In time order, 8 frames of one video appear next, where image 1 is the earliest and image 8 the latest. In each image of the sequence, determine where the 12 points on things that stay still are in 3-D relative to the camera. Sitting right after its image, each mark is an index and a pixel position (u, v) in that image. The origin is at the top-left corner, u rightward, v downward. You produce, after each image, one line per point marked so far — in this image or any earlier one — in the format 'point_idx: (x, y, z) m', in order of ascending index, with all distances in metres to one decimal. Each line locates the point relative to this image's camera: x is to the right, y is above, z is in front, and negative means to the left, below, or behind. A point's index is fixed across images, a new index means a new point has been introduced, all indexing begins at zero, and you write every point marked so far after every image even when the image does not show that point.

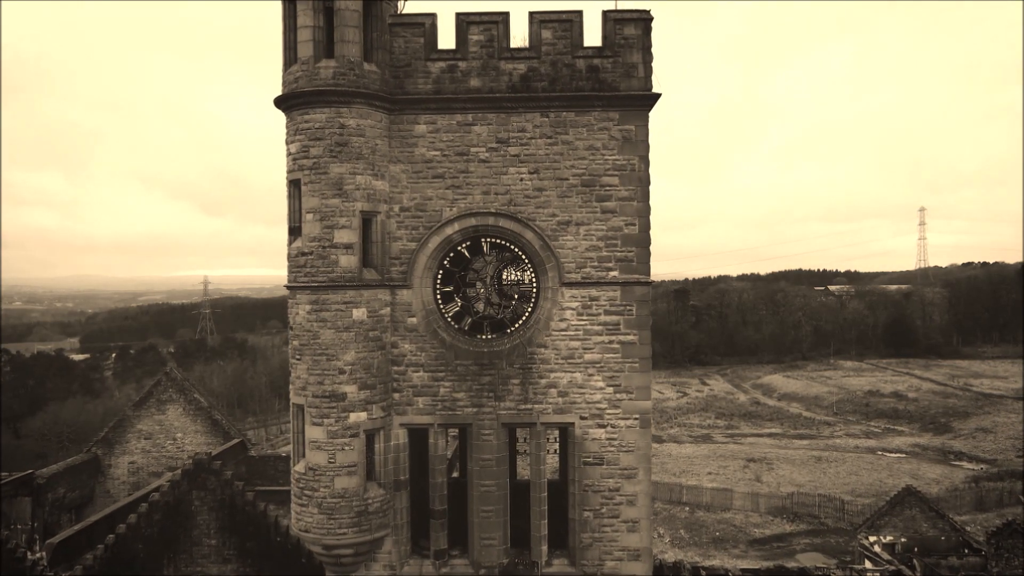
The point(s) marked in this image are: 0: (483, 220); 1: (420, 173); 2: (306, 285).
0: (-0.5, +1.2, +12.9) m
1: (-1.6, +2.0, +12.9) m
2: (-3.4, 0.0, +12.4) m
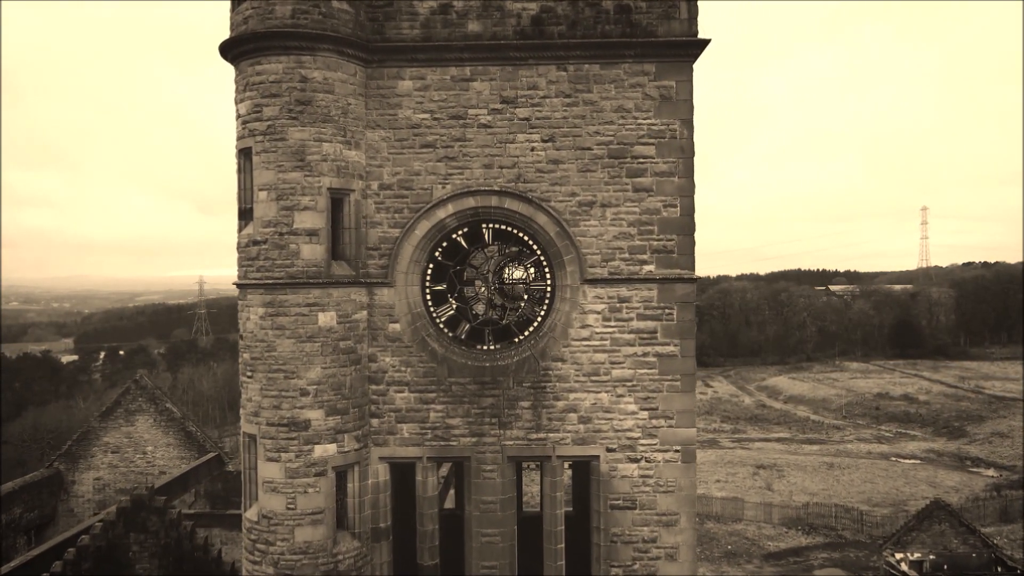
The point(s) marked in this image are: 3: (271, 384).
0: (-0.4, +1.2, +10.2) m
1: (-1.5, +2.0, +10.2) m
2: (-3.3, +0.1, +9.7) m
3: (-3.1, -1.2, +9.7) m
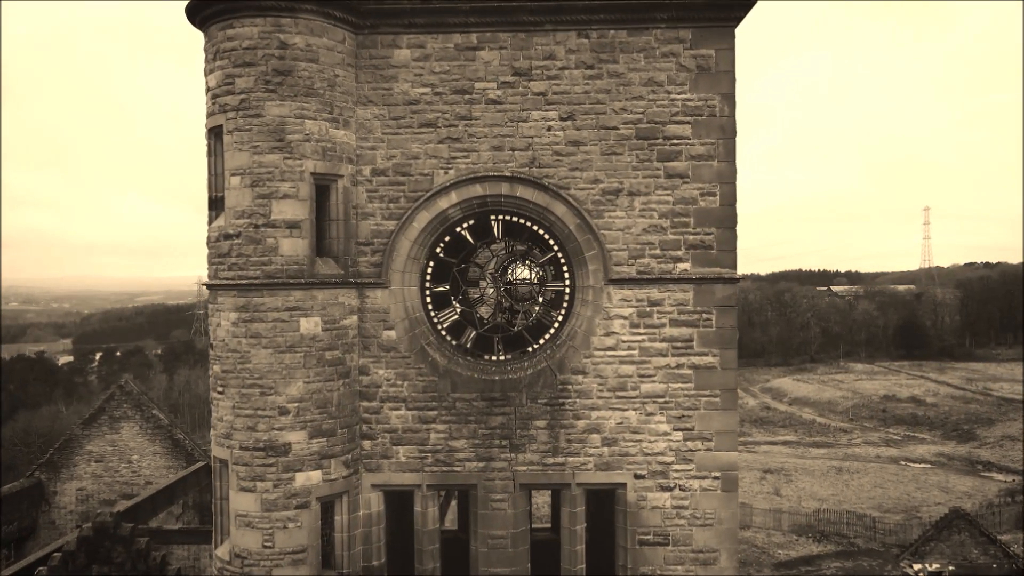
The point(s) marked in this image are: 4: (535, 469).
0: (-0.2, +1.2, +8.8) m
1: (-1.3, +2.0, +8.9) m
2: (-3.2, +0.1, +8.3) m
3: (-3.0, -1.3, +8.3) m
4: (+0.3, -2.1, +8.8) m
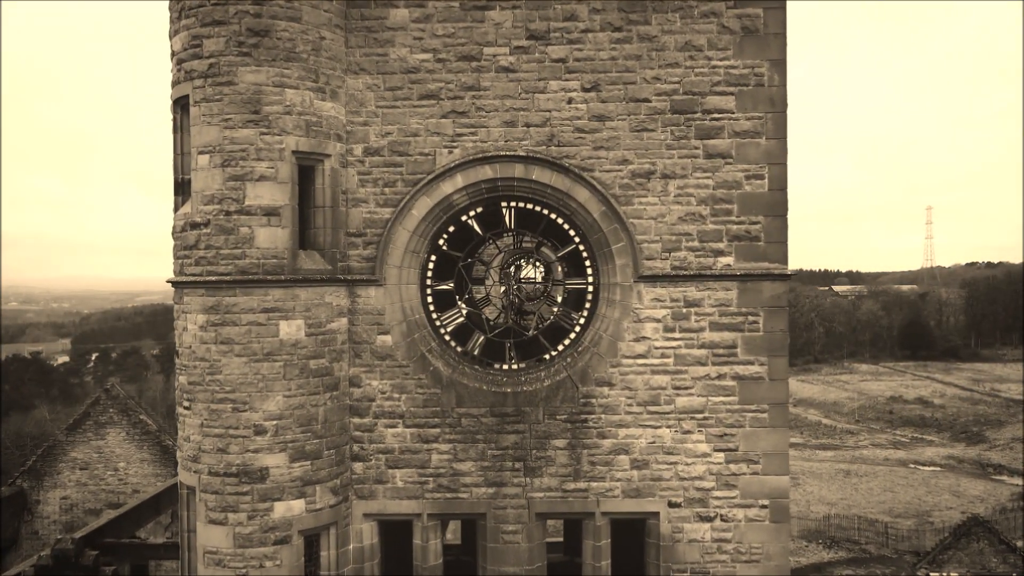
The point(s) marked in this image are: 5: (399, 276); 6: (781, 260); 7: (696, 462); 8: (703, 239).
0: (-0.1, +1.2, +7.6) m
1: (-1.2, +2.0, +7.6) m
2: (-3.0, +0.1, +7.1) m
3: (-2.8, -1.2, +7.1) m
4: (+0.4, -2.1, +7.6) m
5: (-1.2, +0.1, +7.7) m
6: (+2.7, +0.3, +7.5) m
7: (+1.9, -1.8, +7.6) m
8: (+1.9, +0.5, +7.6) m
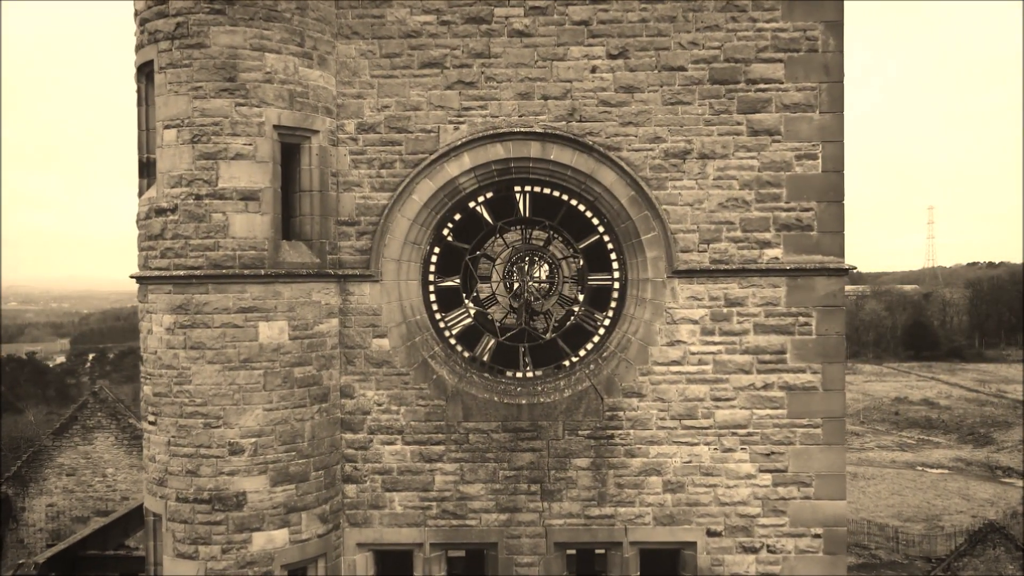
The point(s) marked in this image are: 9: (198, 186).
0: (+0.1, +1.2, +6.6) m
1: (-1.0, +2.1, +6.7) m
2: (-2.9, +0.1, +6.1) m
3: (-2.7, -1.2, +6.1) m
4: (+0.6, -2.1, +6.6) m
5: (-1.0, +0.2, +6.7) m
6: (+2.8, +0.3, +6.5) m
7: (+2.0, -1.7, +6.6) m
8: (+2.1, +0.5, +6.6) m
9: (-2.5, +0.8, +6.1) m
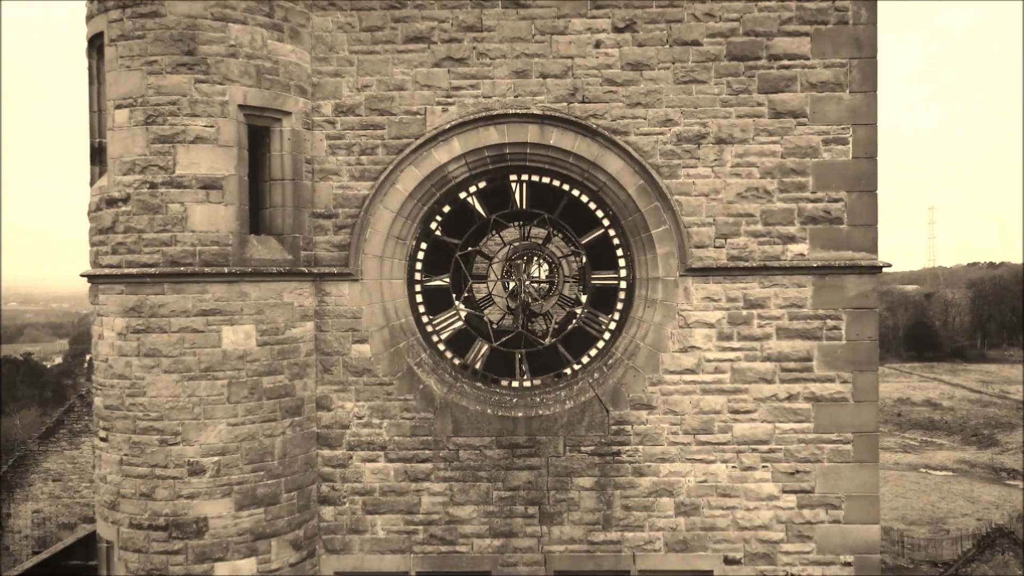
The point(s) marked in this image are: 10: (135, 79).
0: (0.0, +1.2, +6.0) m
1: (-1.1, +2.1, +6.0) m
2: (-2.9, +0.1, +5.5) m
3: (-2.7, -1.2, +5.4) m
4: (+0.5, -2.1, +5.9) m
5: (-1.1, +0.2, +6.0) m
6: (+2.8, +0.3, +5.9) m
7: (+2.0, -1.7, +5.9) m
8: (+2.0, +0.5, +5.9) m
9: (-2.6, +0.8, +5.4) m
10: (-2.7, +1.5, +5.4) m
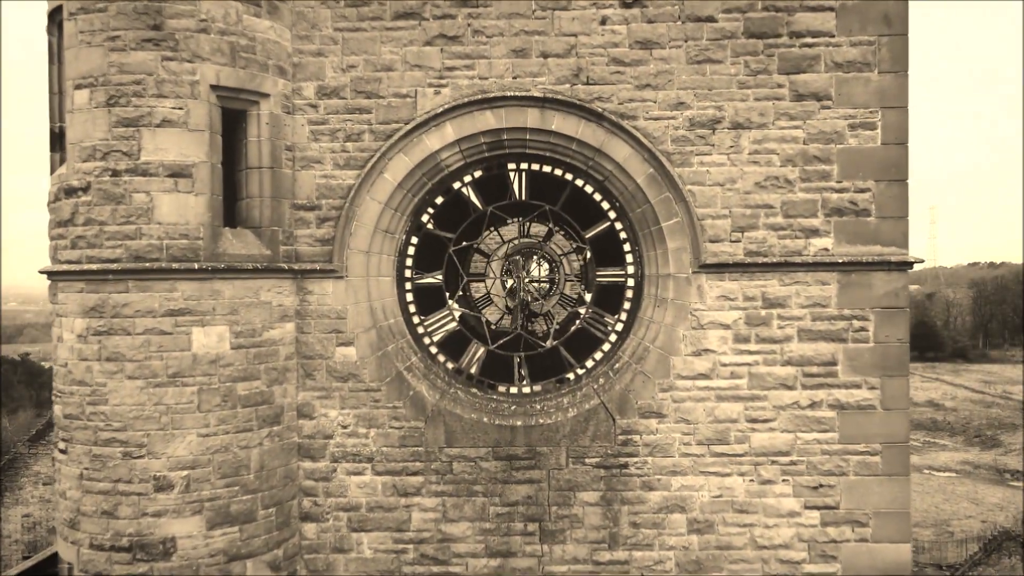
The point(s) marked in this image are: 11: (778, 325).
0: (0.0, +1.2, +5.5) m
1: (-1.1, +2.1, +5.5) m
2: (-2.9, +0.1, +5.0) m
3: (-2.7, -1.2, +5.0) m
4: (+0.5, -2.0, +5.5) m
5: (-1.1, +0.2, +5.6) m
6: (+2.8, +0.3, +5.4) m
7: (+1.9, -1.7, +5.4) m
8: (+2.0, +0.5, +5.4) m
9: (-2.6, +0.8, +4.9) m
10: (-2.7, +1.5, +4.9) m
11: (+1.9, -0.3, +5.4) m
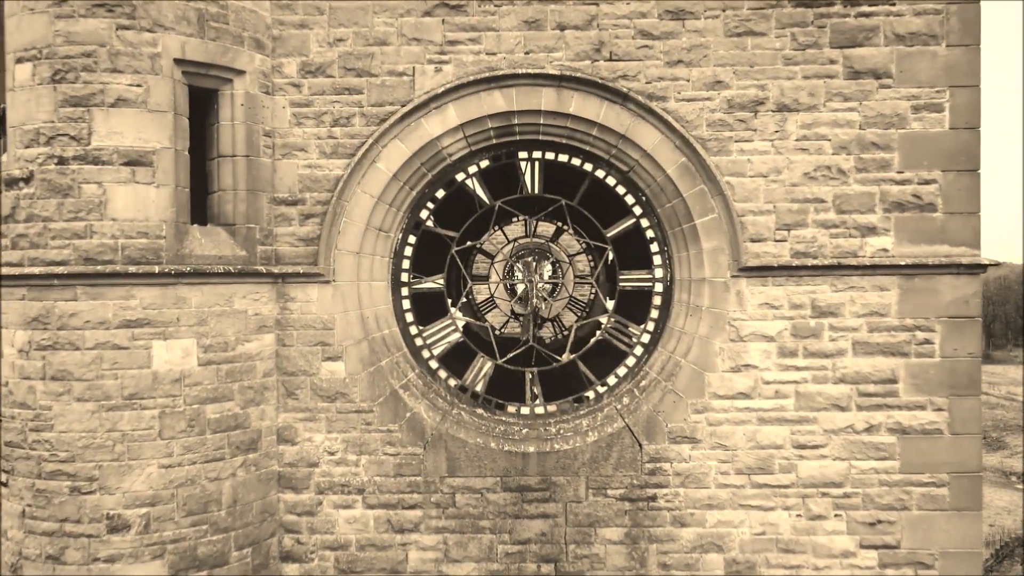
0: (+0.1, +1.2, +4.8) m
1: (-1.0, +2.0, +4.8) m
2: (-2.8, +0.1, +4.3) m
3: (-2.7, -1.2, +4.3) m
4: (+0.6, -2.1, +4.8) m
5: (-1.0, +0.1, +4.8) m
6: (+2.9, +0.3, +4.7) m
7: (+2.0, -1.8, +4.7) m
8: (+2.1, +0.5, +4.7) m
9: (-2.5, +0.8, +4.2) m
10: (-2.7, +1.5, +4.2) m
11: (+2.0, -0.3, +4.7) m
